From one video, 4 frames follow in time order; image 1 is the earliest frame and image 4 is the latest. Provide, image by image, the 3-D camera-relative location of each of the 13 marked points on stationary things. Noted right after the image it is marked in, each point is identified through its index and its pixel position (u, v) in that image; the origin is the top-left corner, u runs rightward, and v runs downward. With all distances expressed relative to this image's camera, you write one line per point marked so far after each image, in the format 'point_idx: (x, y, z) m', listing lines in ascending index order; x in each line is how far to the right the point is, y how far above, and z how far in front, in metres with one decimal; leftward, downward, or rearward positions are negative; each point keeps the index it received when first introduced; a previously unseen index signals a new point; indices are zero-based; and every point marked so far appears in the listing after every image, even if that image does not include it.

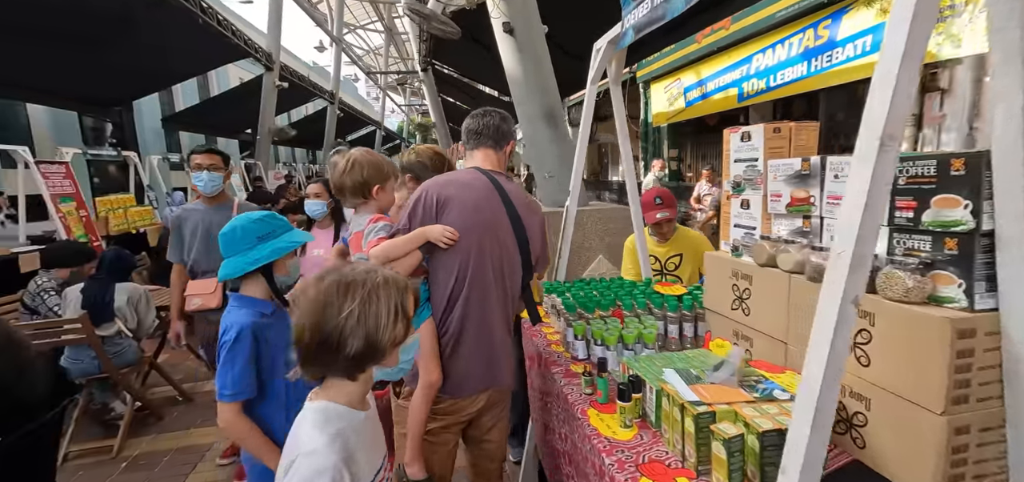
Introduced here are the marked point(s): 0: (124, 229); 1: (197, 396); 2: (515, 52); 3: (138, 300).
0: (-6.5, +0.2, +7.7) m
1: (-2.5, -1.2, +3.7) m
2: (0.0, +1.6, +4.0) m
3: (-2.5, -0.4, +3.2) m
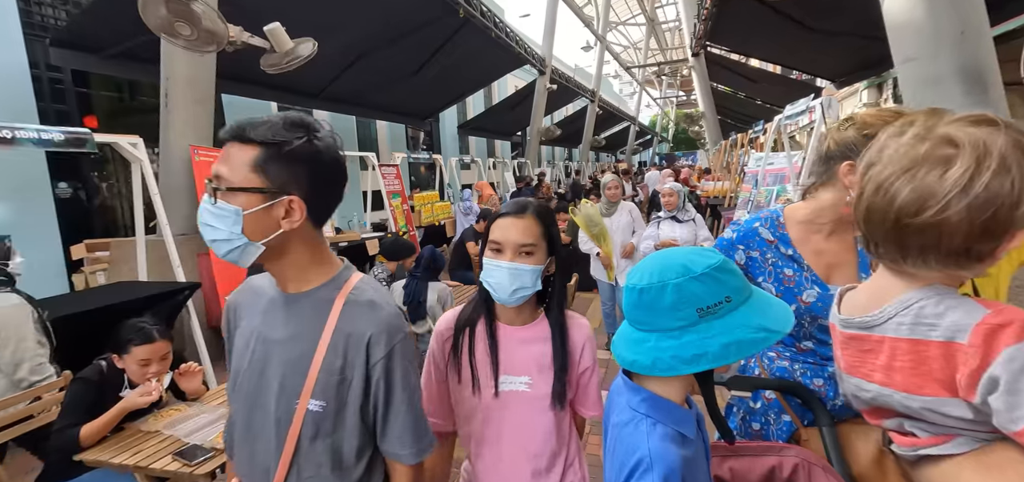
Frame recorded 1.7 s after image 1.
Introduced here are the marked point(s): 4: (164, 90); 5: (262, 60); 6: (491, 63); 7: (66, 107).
0: (-1.6, +0.4, +9.1) m
1: (-0.2, -1.2, +3.6) m
2: (+2.3, +1.5, +2.6) m
3: (-0.4, -0.4, +3.2) m
4: (-3.5, +1.5, +4.7) m
5: (-2.6, +1.9, +4.8) m
6: (-0.7, +5.6, +14.4) m
7: (-6.8, +2.0, +7.1) m
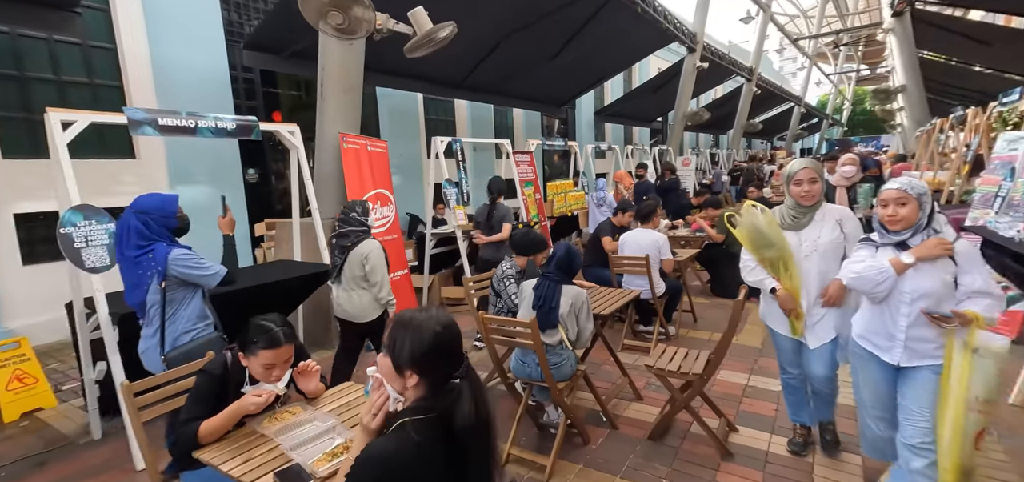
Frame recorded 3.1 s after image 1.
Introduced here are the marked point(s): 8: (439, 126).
0: (+1.0, +0.6, +8.7) m
1: (+0.7, -1.2, +3.1) m
2: (+3.0, +1.4, +1.4) m
3: (+0.4, -0.4, +2.8) m
4: (-2.1, +1.7, +5.0) m
5: (-1.1, +2.0, +4.8) m
6: (+3.5, +5.8, +13.4) m
7: (-4.6, +2.4, +8.2) m
8: (-2.0, +3.1, +12.5) m
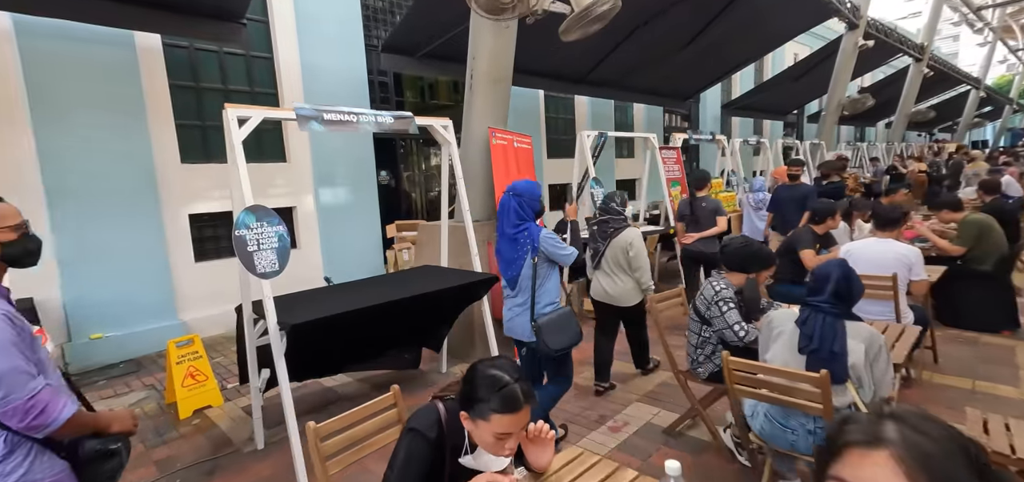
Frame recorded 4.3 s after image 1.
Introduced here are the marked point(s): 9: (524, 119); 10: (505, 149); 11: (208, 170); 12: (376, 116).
0: (+3.3, +0.4, +7.7) m
1: (+1.9, -1.3, +2.2) m
2: (+3.8, +1.2, +0.1) m
3: (+1.5, -0.5, +1.9) m
4: (-0.4, +1.7, +4.6) m
5: (+0.5, +2.0, +4.3) m
6: (+6.9, +5.6, +11.7) m
7: (-2.2, +2.4, +8.2) m
8: (+1.2, +3.0, +12.0) m
9: (+0.3, +2.8, +10.7) m
10: (-0.1, +0.9, +4.7) m
11: (-4.0, +0.9, +6.0) m
12: (-1.1, +1.0, +3.6) m
